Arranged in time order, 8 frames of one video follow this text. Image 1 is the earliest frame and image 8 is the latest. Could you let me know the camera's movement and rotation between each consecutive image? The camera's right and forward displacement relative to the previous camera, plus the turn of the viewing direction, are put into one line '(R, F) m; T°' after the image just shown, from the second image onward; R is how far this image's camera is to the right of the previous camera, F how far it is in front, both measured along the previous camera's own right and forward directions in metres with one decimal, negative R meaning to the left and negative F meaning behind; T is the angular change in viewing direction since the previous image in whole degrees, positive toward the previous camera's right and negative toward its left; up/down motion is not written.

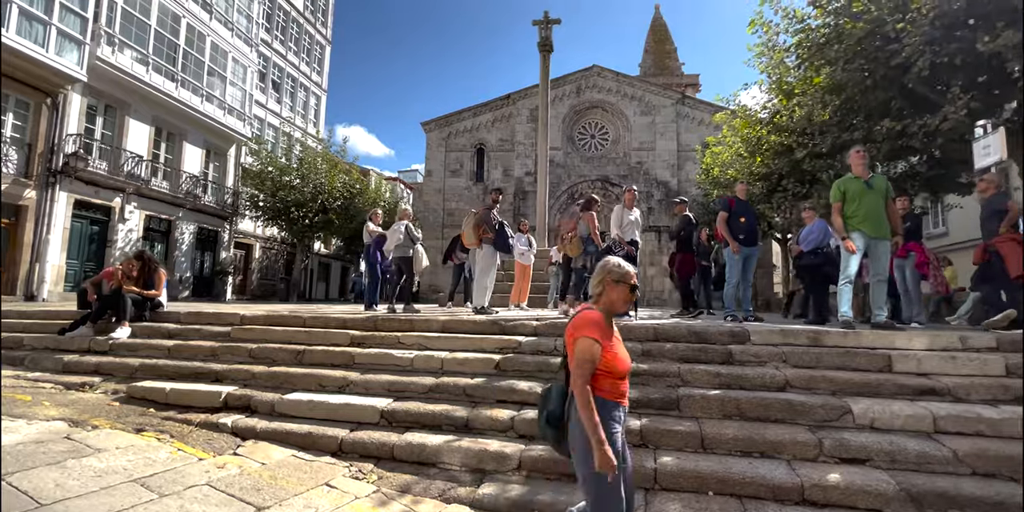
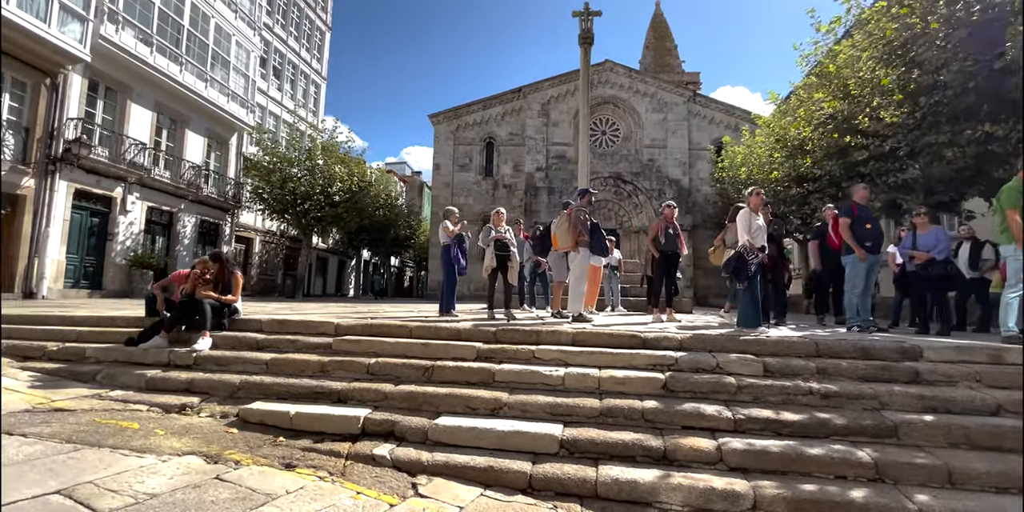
(-1.7, +0.5) m; +3°
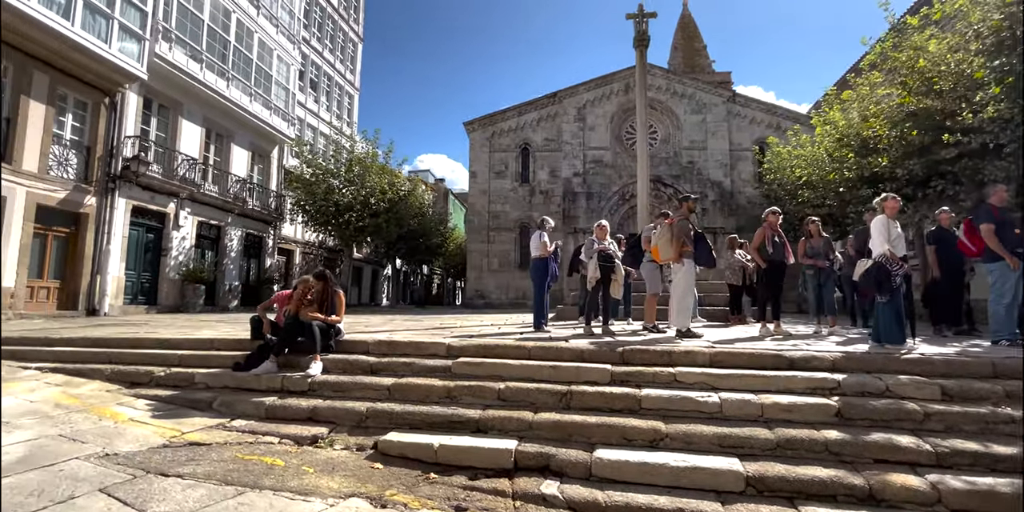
(-1.1, +0.3) m; -2°
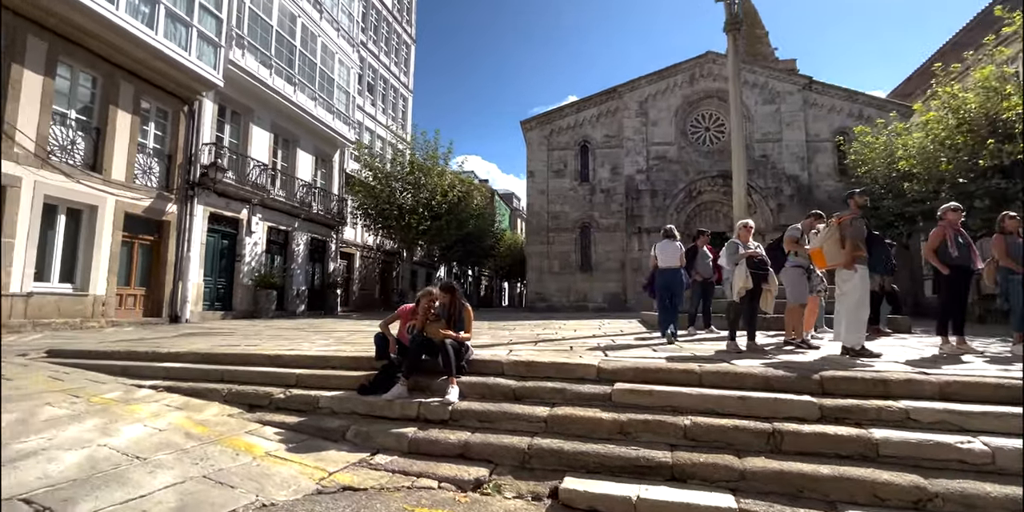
(-1.2, +0.6) m; -4°
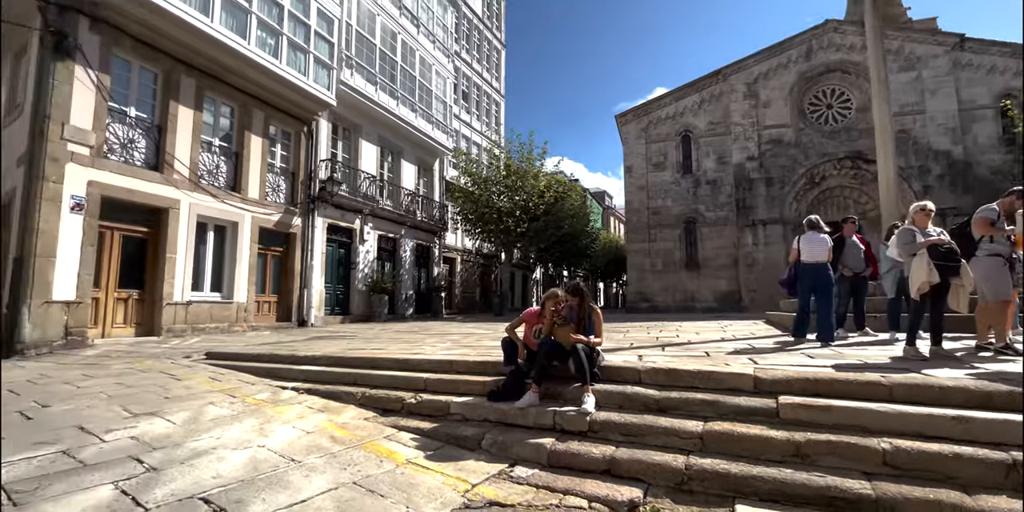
(-0.4, +0.3) m; -11°
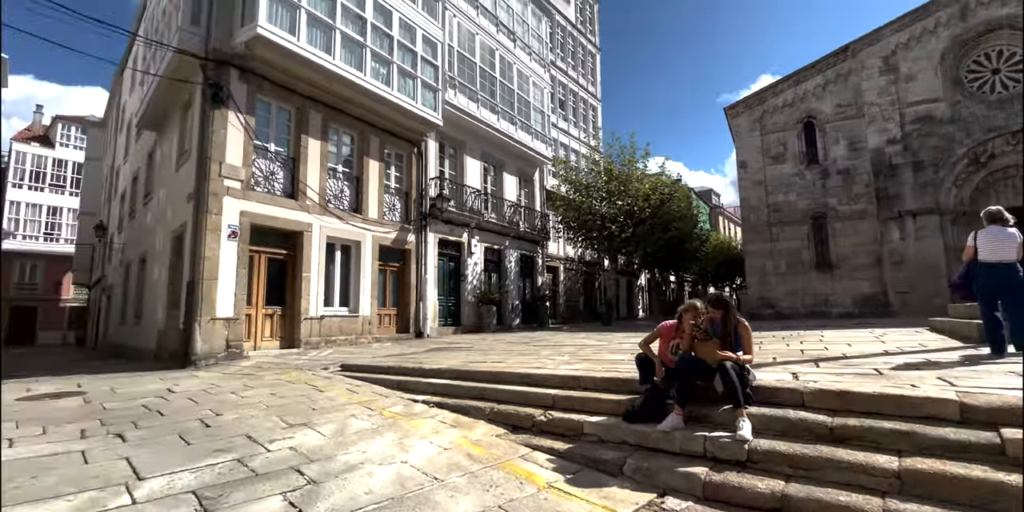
(-0.3, +0.2) m; -11°
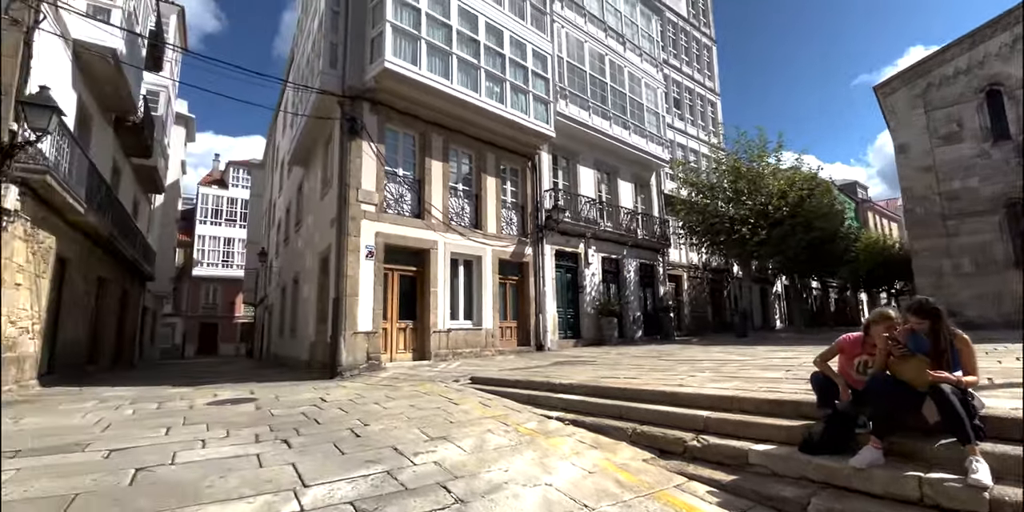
(-0.2, +0.2) m; -13°
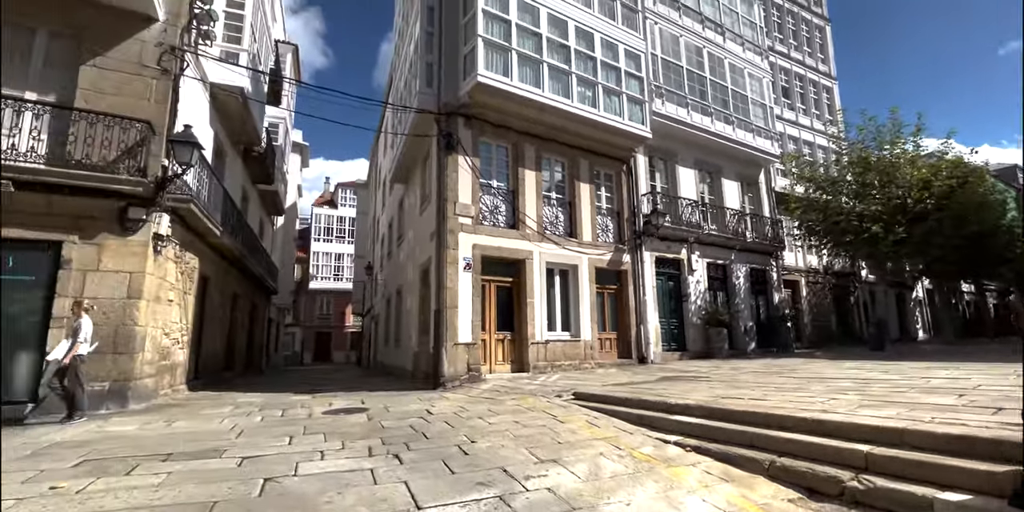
(-0.2, +0.3) m; -11°
